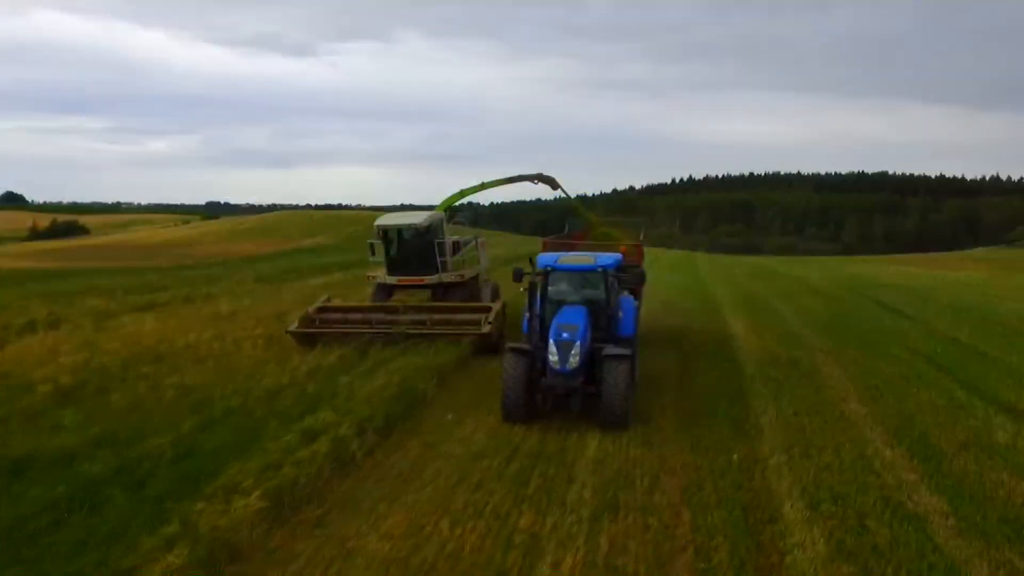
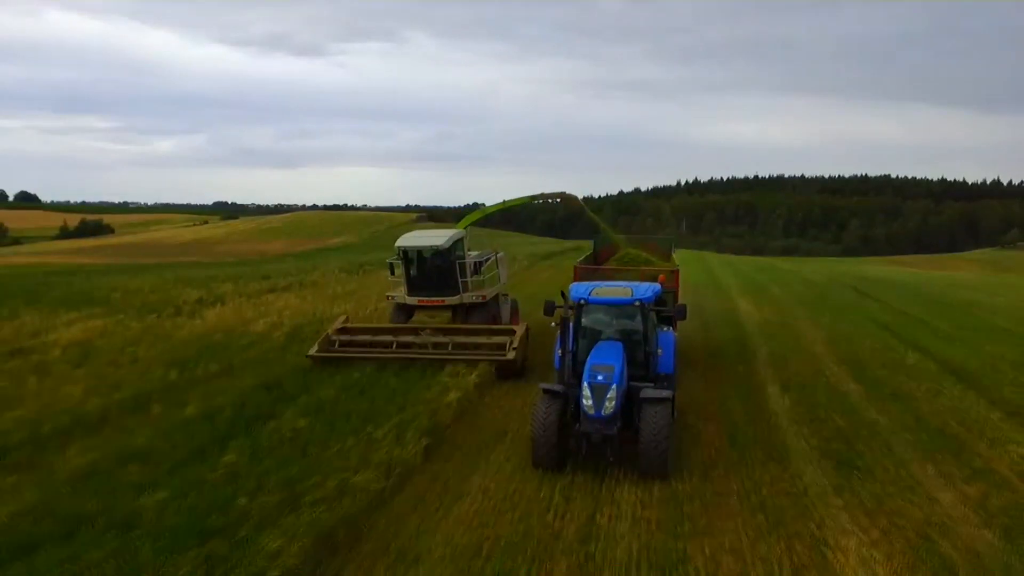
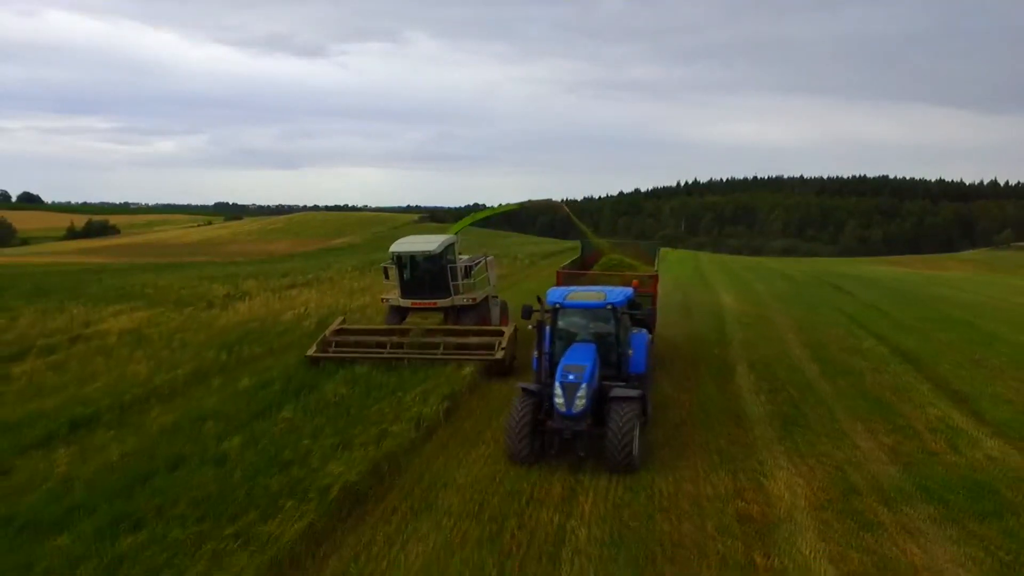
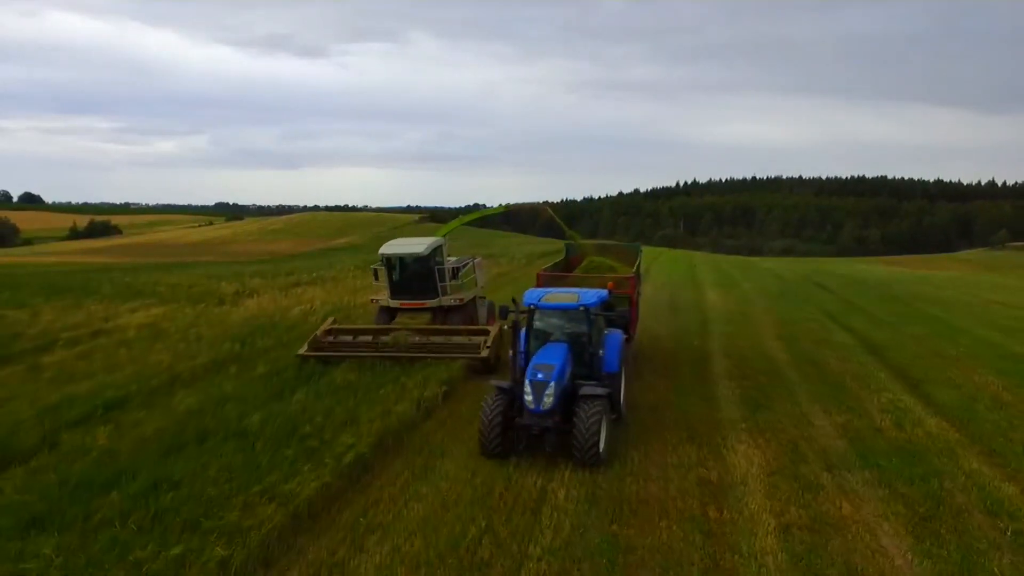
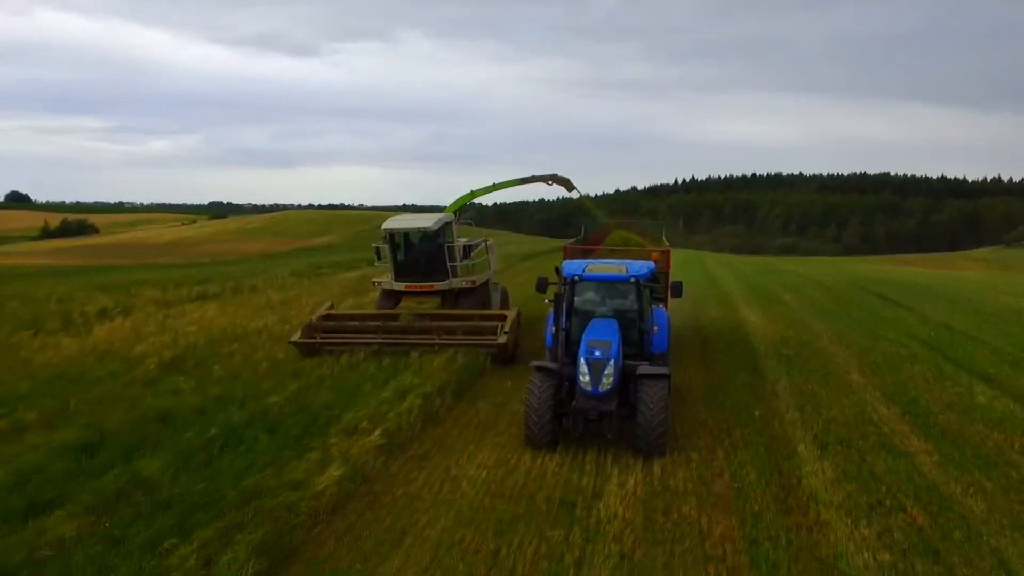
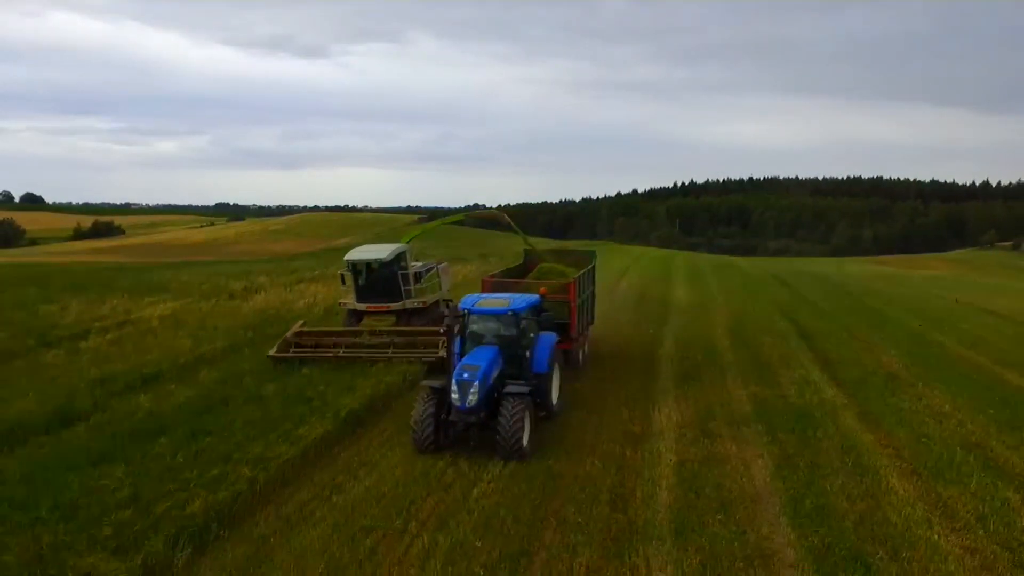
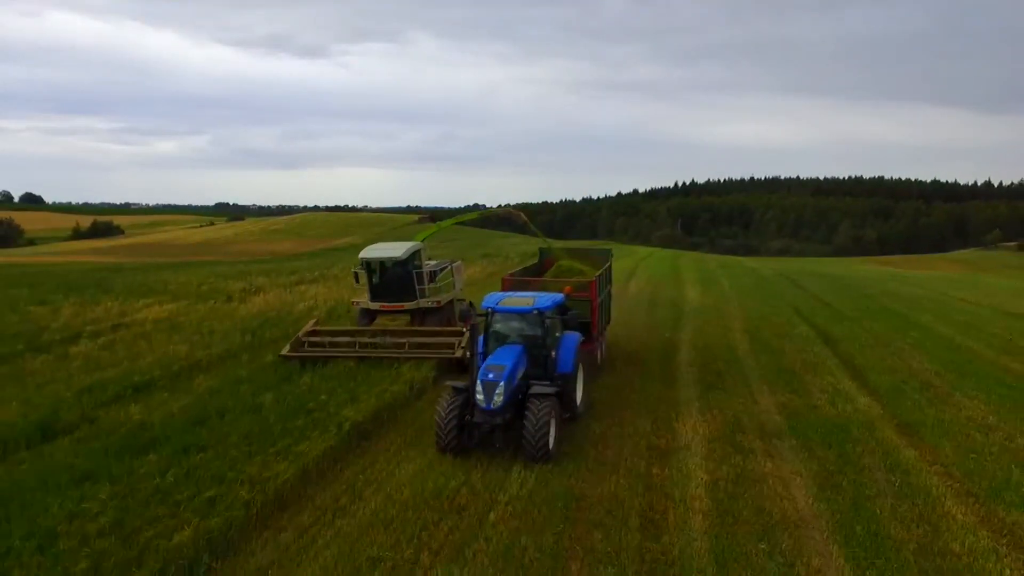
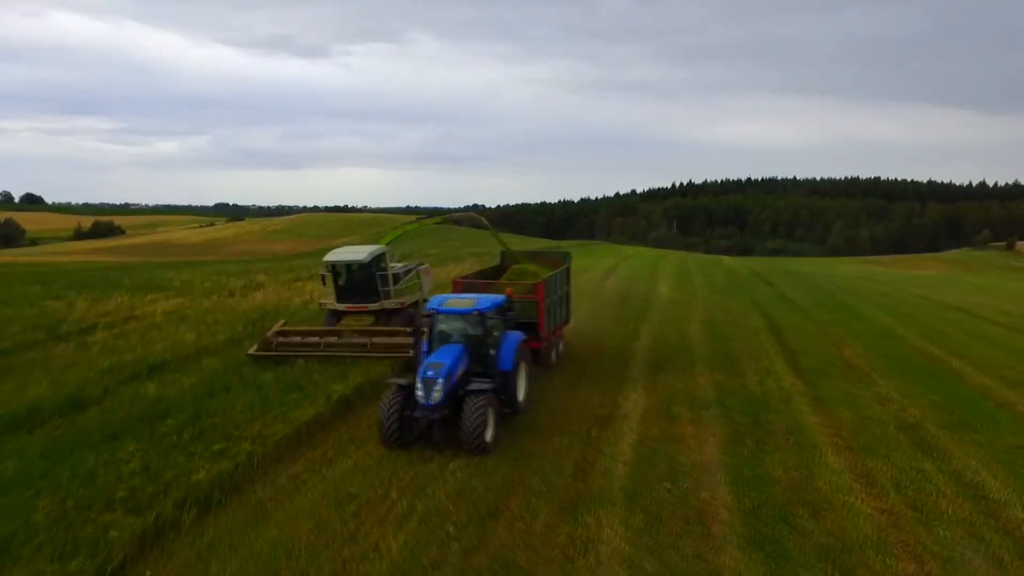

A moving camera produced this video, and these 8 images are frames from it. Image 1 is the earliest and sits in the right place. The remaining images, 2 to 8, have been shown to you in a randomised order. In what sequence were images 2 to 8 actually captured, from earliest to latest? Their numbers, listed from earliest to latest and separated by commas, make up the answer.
5, 2, 3, 4, 7, 6, 8
